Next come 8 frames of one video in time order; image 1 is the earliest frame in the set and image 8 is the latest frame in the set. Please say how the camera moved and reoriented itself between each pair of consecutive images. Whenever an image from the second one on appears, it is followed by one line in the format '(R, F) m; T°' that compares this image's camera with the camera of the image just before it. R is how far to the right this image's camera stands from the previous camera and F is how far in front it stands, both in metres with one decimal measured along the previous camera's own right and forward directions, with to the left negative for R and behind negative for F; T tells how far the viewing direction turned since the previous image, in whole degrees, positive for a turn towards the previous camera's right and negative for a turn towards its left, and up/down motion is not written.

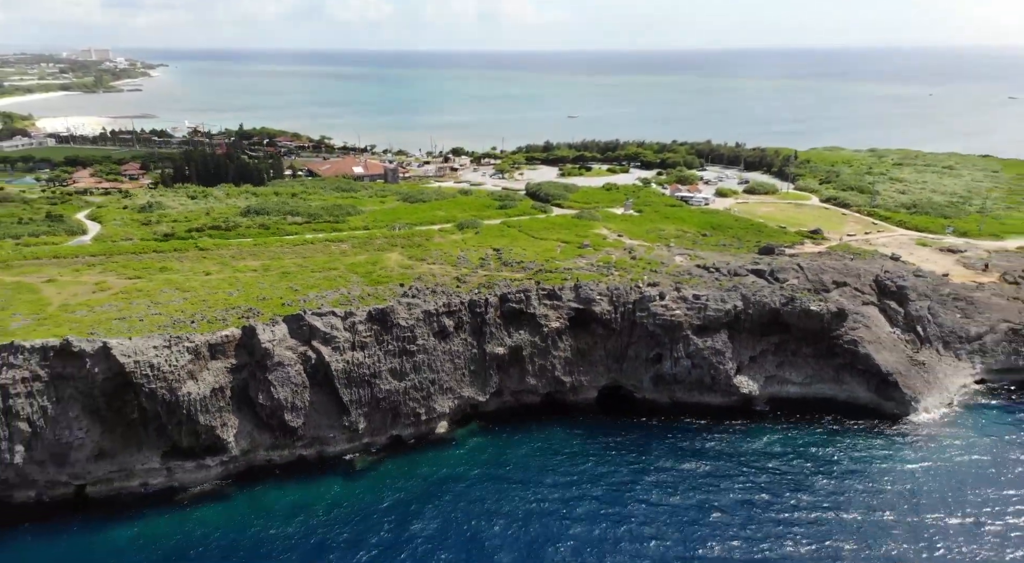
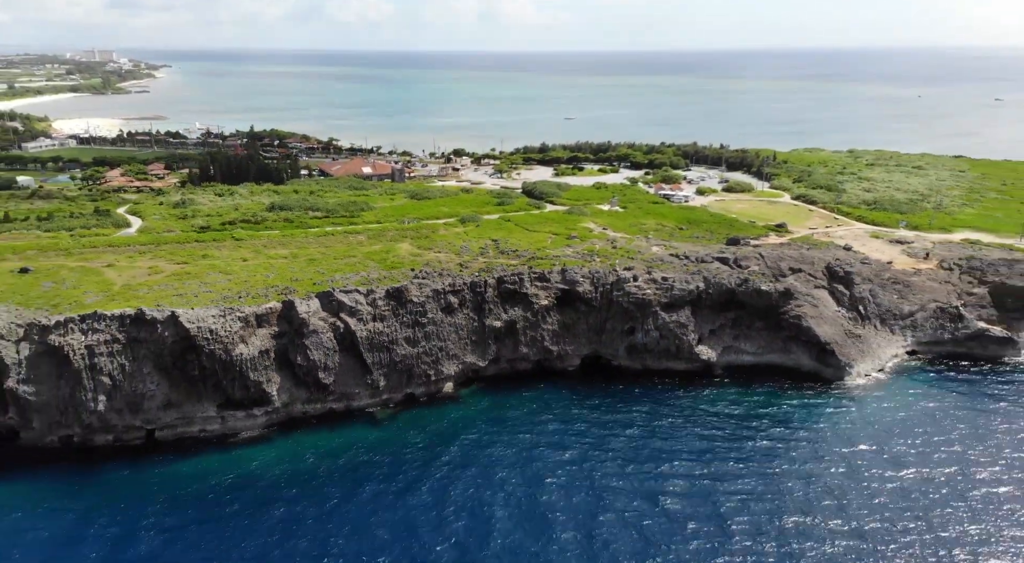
(+0.3, -8.4) m; 0°
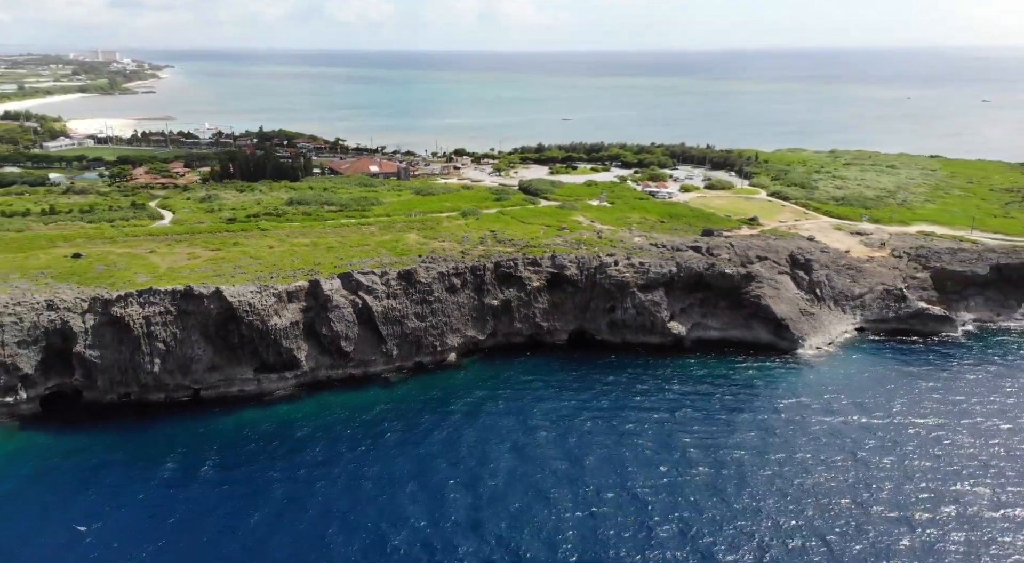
(+0.4, -8.0) m; 0°
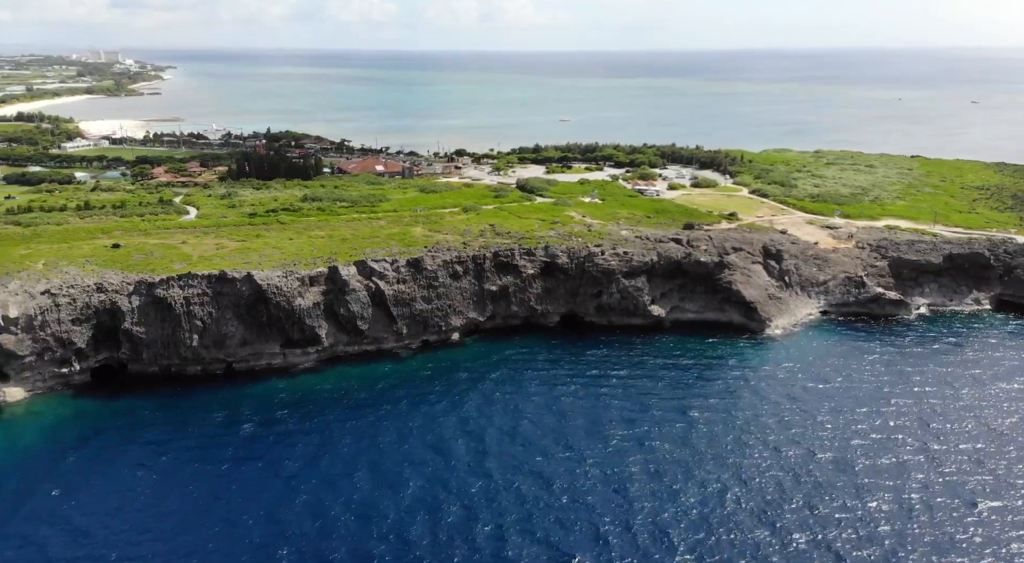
(+0.3, -7.3) m; 0°
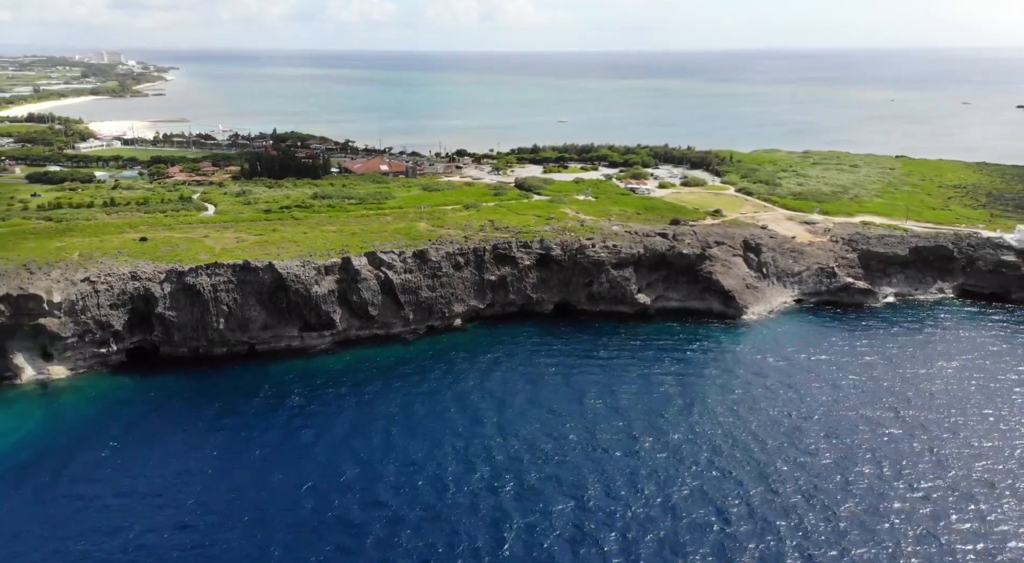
(+0.2, -6.2) m; 0°
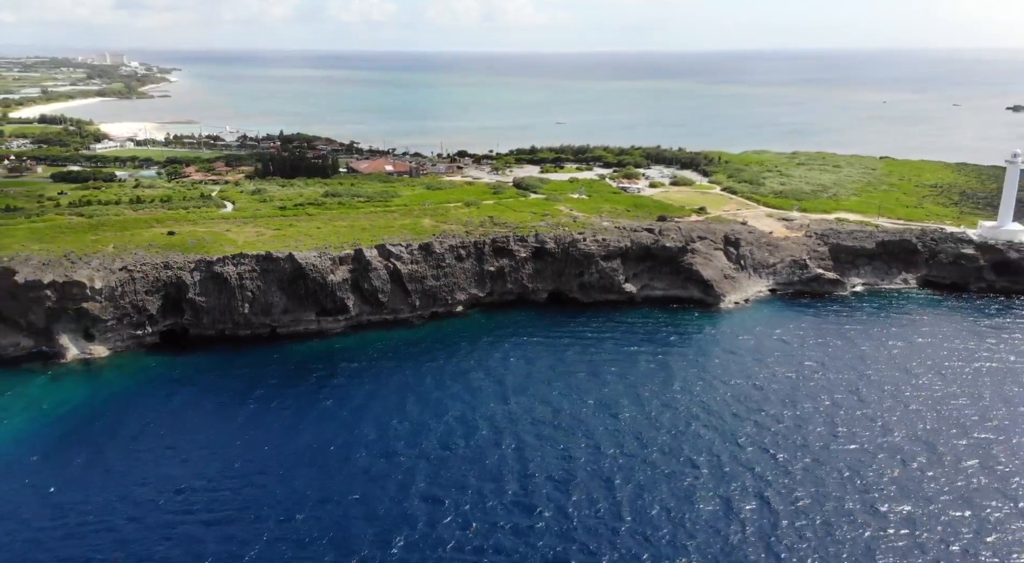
(+0.3, -7.1) m; 0°
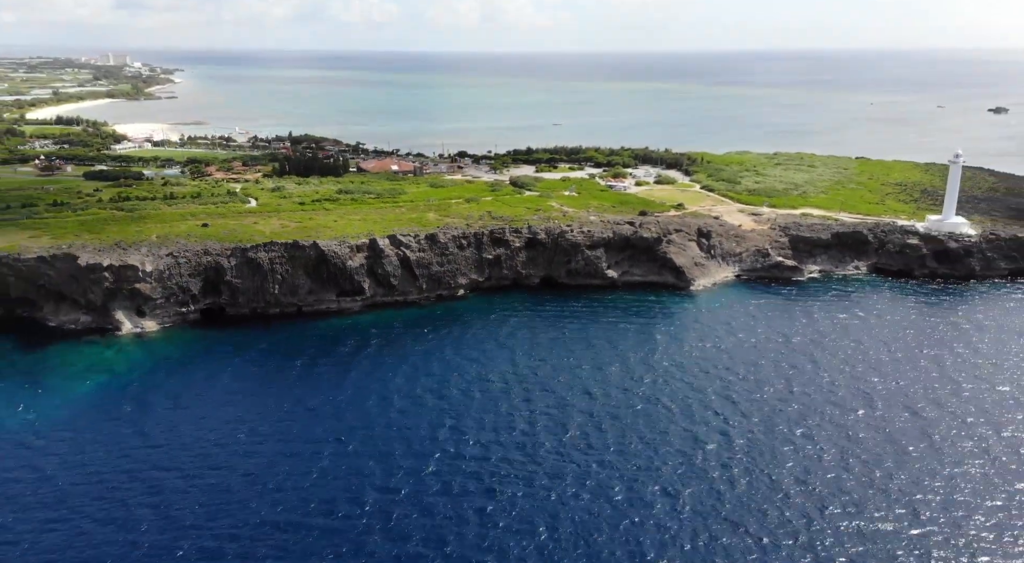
(+0.4, -11.4) m; 0°
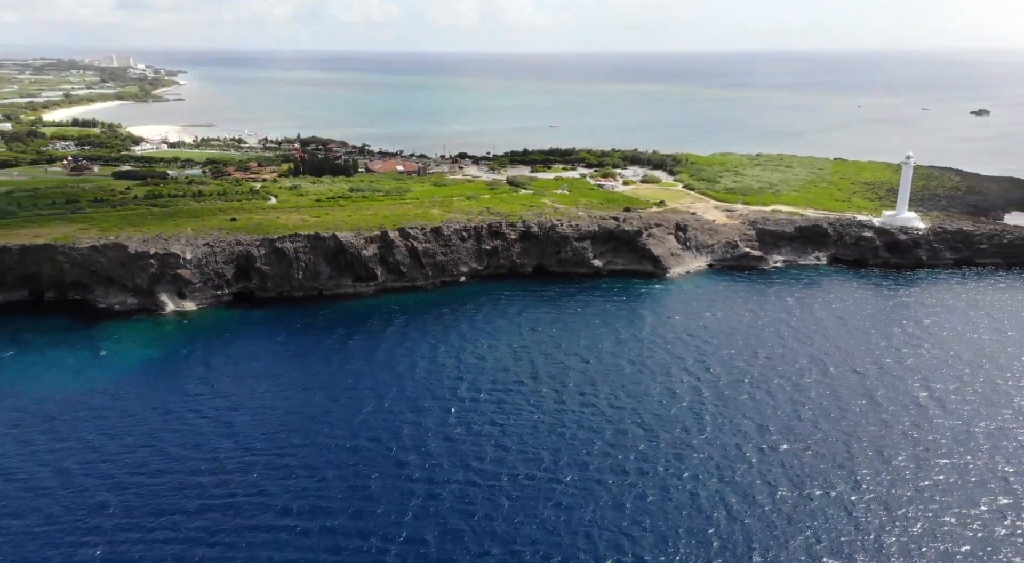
(+0.5, -11.8) m; 0°
